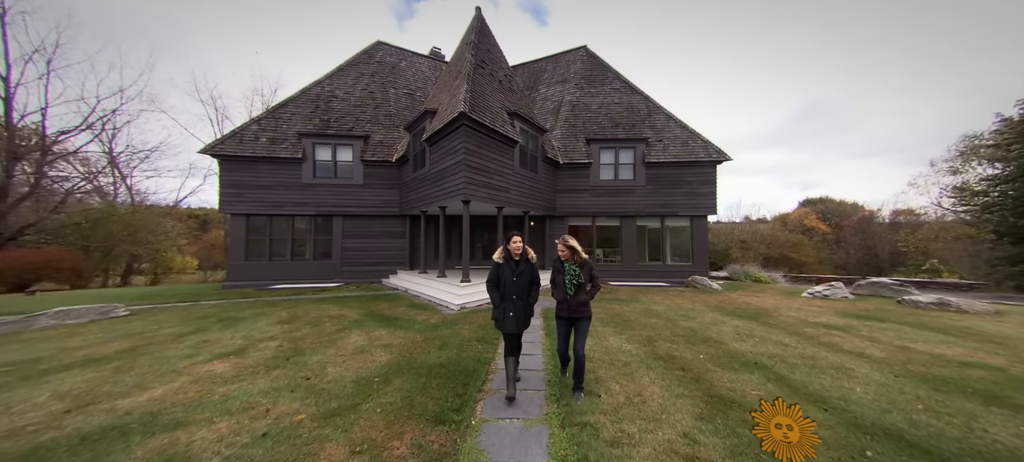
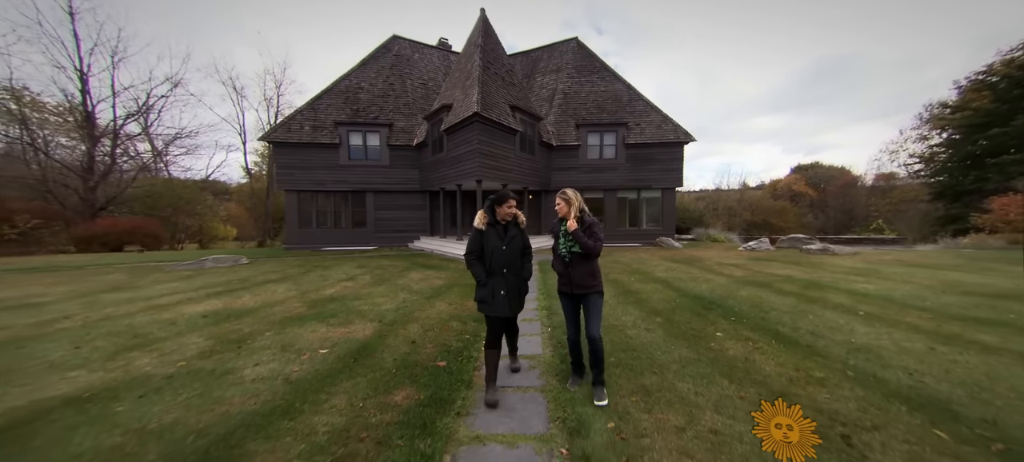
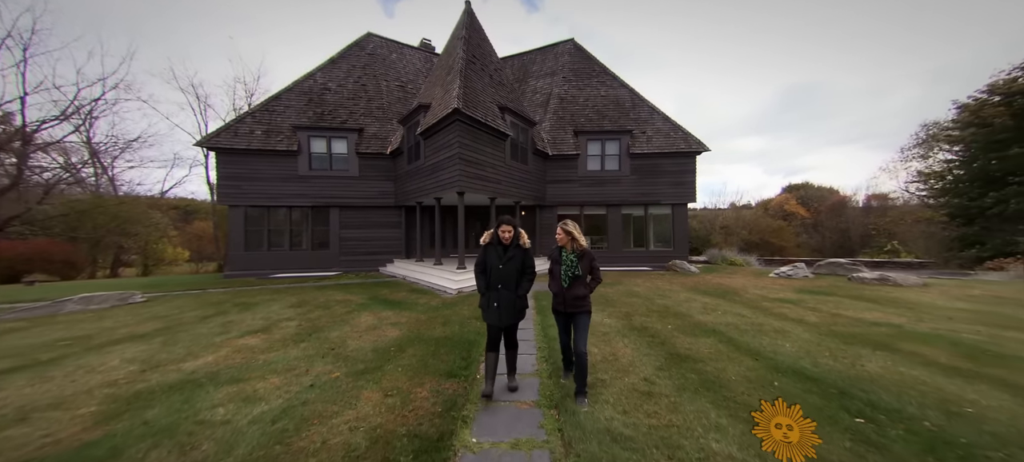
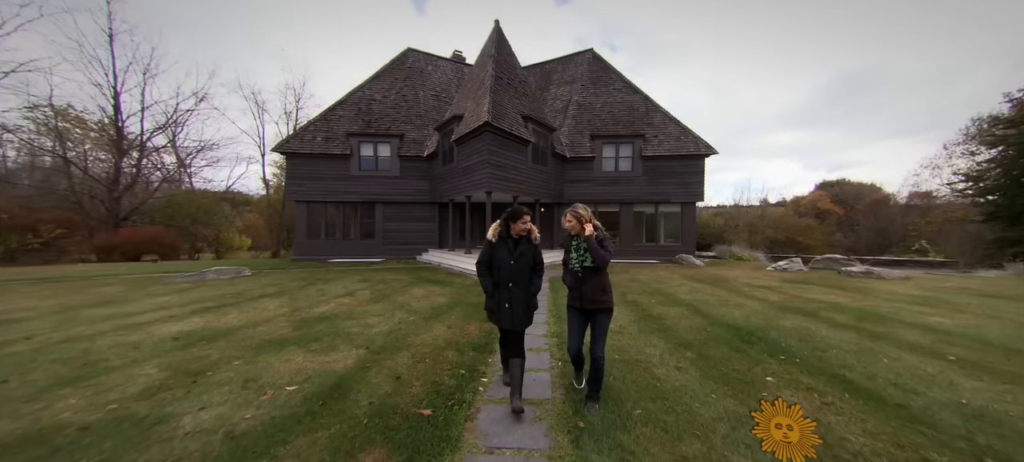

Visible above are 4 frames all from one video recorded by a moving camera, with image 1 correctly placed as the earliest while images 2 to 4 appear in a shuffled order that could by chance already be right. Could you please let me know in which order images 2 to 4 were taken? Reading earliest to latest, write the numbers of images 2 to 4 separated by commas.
3, 4, 2
